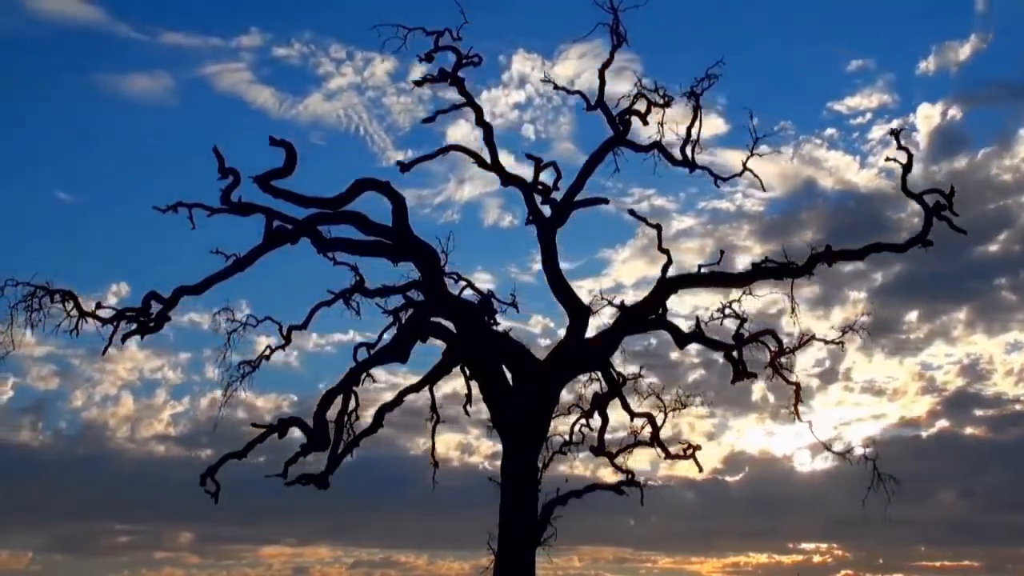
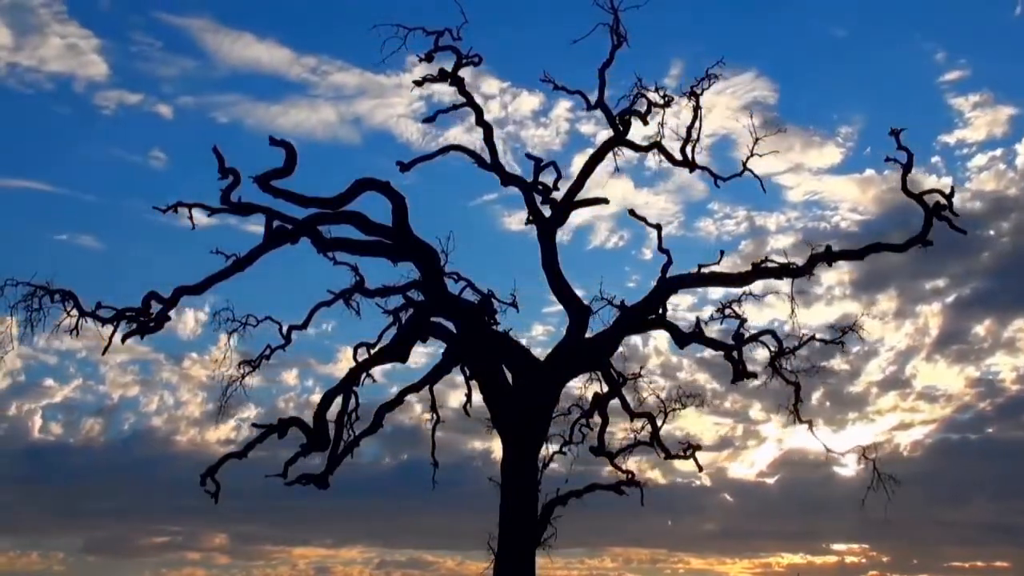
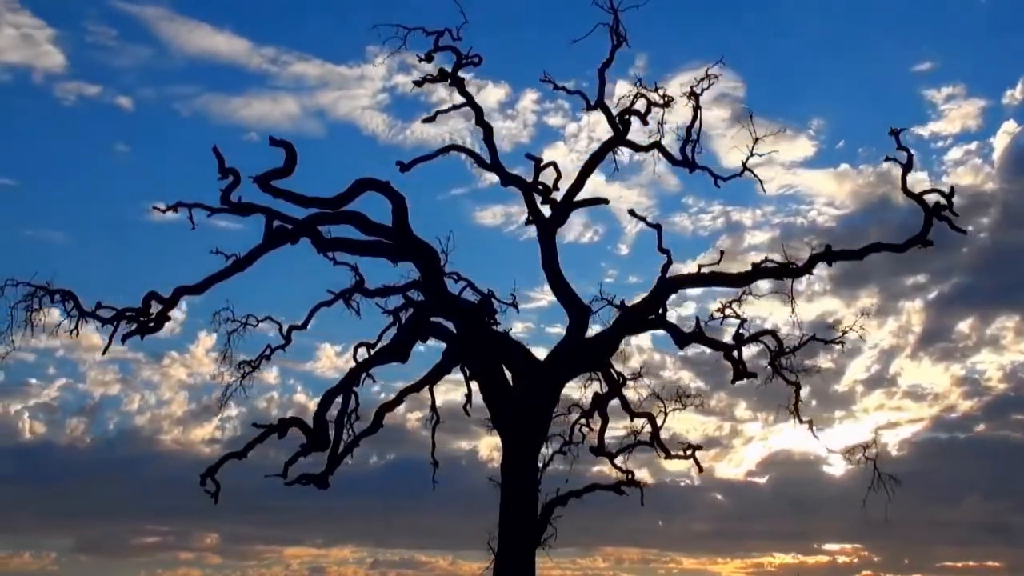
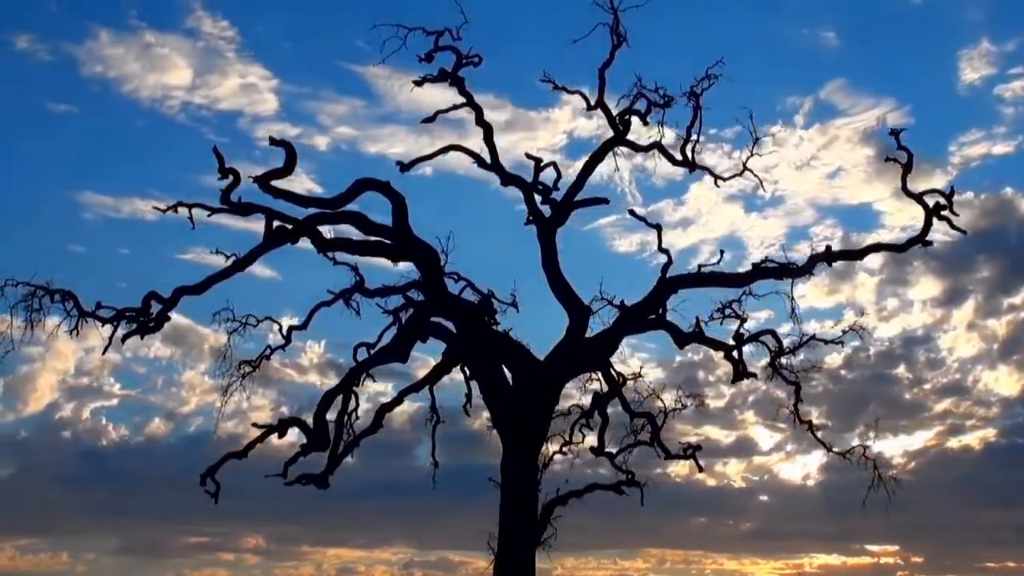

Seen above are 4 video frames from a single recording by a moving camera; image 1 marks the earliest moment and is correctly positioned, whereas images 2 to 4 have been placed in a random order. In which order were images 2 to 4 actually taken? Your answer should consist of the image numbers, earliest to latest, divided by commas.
3, 2, 4
